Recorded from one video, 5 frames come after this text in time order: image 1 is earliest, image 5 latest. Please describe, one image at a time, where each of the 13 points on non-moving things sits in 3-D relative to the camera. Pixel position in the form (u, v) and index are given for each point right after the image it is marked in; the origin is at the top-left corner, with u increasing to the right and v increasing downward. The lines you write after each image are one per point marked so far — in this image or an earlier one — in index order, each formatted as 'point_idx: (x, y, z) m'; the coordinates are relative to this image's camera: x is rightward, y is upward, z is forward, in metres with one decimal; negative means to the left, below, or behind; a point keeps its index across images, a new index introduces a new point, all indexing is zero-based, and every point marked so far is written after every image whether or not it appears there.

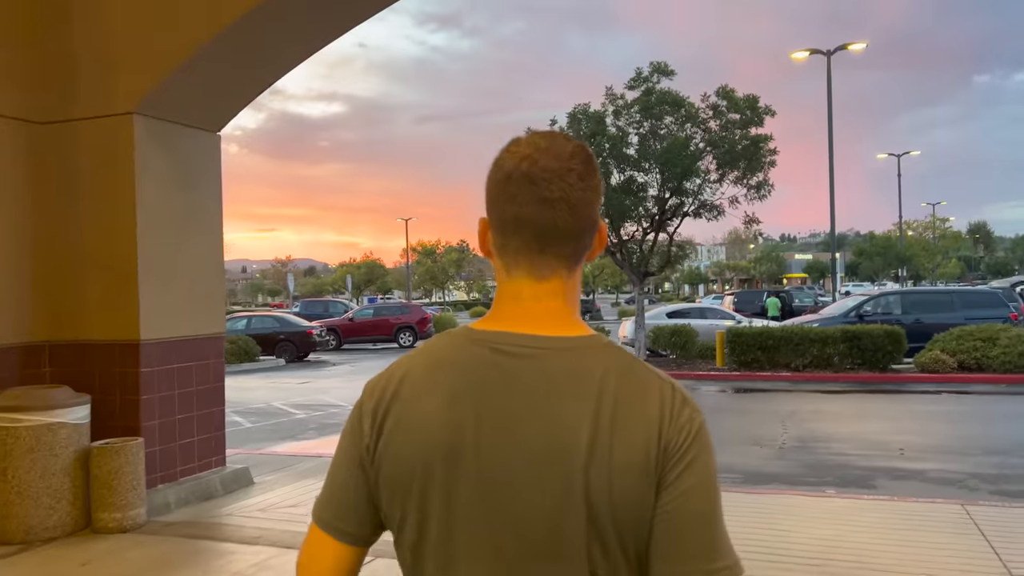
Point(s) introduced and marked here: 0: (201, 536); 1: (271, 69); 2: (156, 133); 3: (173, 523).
0: (-2.1, -1.7, +5.7) m
1: (-1.9, +1.7, +6.7) m
2: (-2.8, +1.2, +6.4) m
3: (-2.5, -1.7, +5.9) m
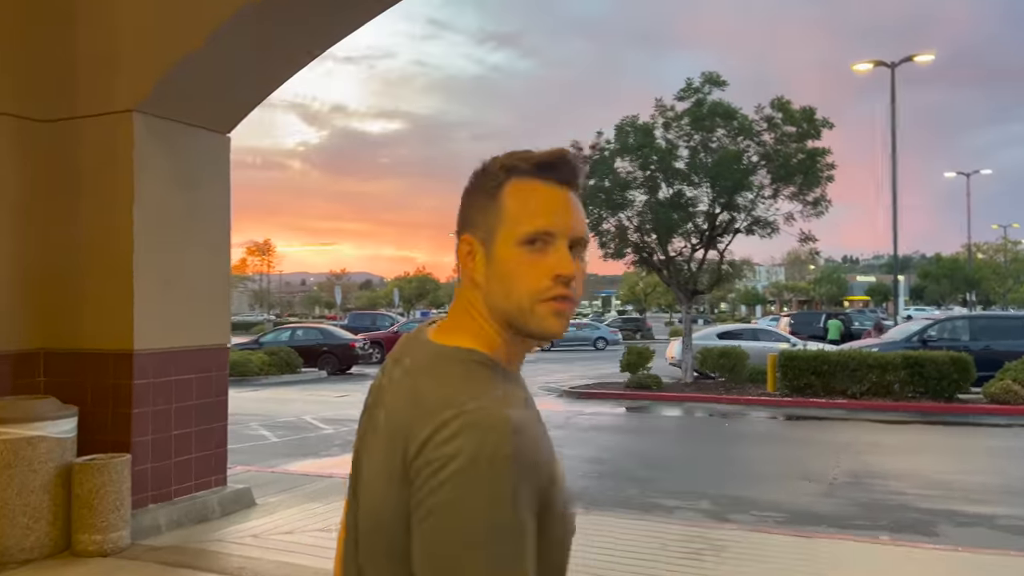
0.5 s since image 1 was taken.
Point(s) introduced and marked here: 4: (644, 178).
0: (-2.1, -1.7, +5.3) m
1: (-1.8, +1.7, +6.3) m
2: (-2.6, +1.1, +6.1) m
3: (-2.4, -1.7, +5.5) m
4: (+2.9, +2.4, +17.8) m
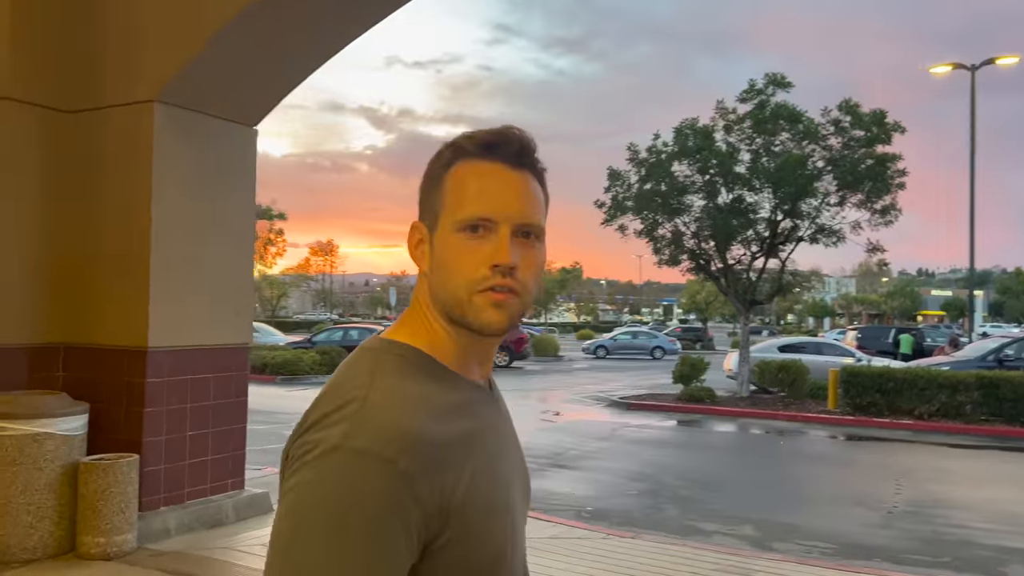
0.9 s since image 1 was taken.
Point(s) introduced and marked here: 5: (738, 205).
0: (-2.0, -1.7, +5.0) m
1: (-1.5, +1.7, +6.1) m
2: (-2.4, +1.2, +5.9) m
3: (-2.3, -1.7, +5.3) m
4: (+4.0, +2.2, +17.1) m
5: (+4.6, +1.7, +16.8) m
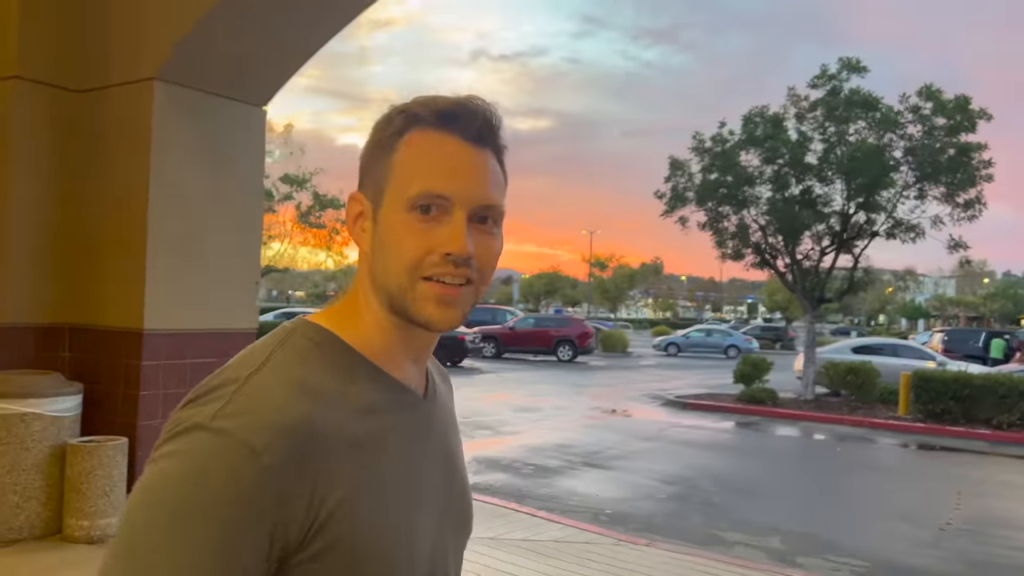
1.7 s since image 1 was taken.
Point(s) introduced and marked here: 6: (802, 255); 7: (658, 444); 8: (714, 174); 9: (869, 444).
0: (-2.1, -1.6, +4.9) m
1: (-1.4, +1.8, +5.9) m
2: (-2.3, +1.3, +5.8) m
3: (-2.3, -1.6, +5.3) m
4: (+5.1, +2.2, +16.4) m
5: (+5.7, +1.8, +16.0) m
6: (+5.8, +0.6, +16.5) m
7: (+2.0, -2.2, +11.6) m
8: (+4.1, +2.3, +16.7) m
9: (+5.4, -2.4, +12.6) m
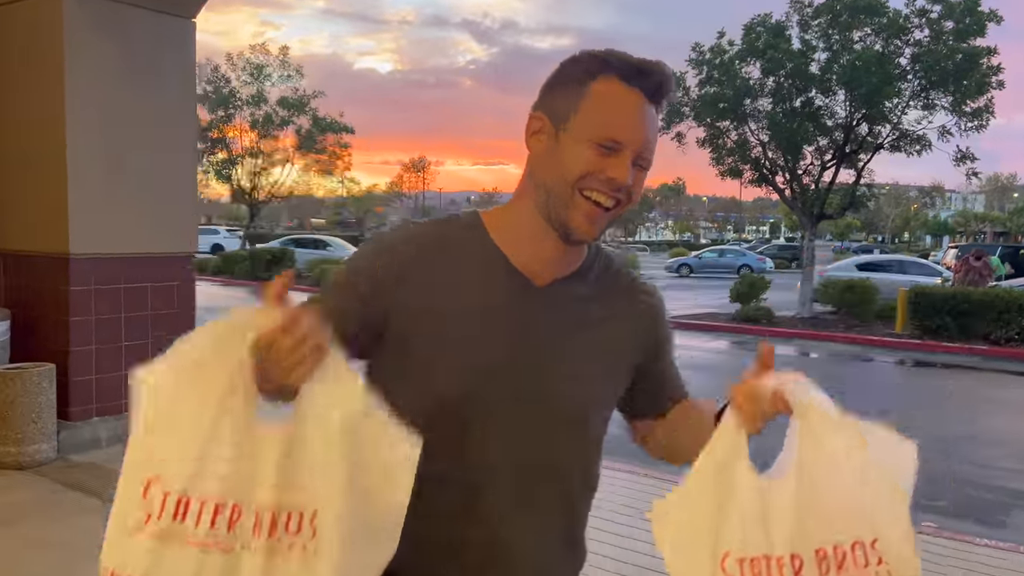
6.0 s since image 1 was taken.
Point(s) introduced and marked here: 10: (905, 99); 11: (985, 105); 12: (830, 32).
0: (-2.5, -1.2, +4.9) m
1: (-1.9, +2.3, +5.6) m
2: (-2.8, +1.8, +5.5) m
3: (-2.7, -1.1, +5.2) m
4: (+4.9, +3.8, +15.7) m
5: (+5.5, +3.3, +15.4) m
6: (+5.6, +2.3, +16.0) m
7: (+1.8, -1.0, +11.5) m
8: (+3.9, +3.9, +16.1) m
9: (+5.2, -1.1, +12.4) m
10: (+7.0, +3.4, +14.9) m
11: (+8.2, +3.2, +14.5) m
12: (+5.8, +4.7, +15.3) m
